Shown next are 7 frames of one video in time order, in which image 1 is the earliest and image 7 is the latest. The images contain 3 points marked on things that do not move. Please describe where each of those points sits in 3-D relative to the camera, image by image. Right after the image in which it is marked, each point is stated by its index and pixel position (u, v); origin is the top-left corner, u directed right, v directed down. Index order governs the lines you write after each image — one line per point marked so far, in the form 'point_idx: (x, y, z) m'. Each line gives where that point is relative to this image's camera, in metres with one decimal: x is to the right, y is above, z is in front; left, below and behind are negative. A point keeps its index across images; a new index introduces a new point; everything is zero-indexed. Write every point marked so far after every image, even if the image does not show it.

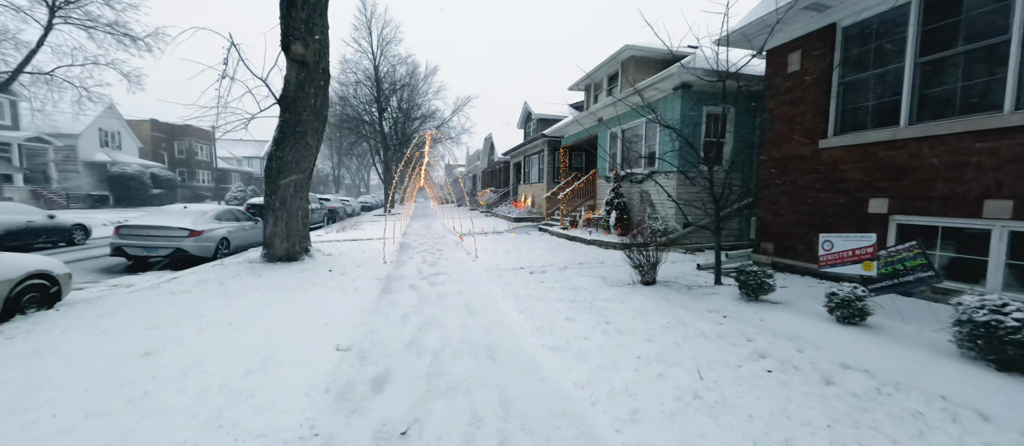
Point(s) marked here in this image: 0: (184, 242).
0: (-7.3, -0.4, +7.6) m
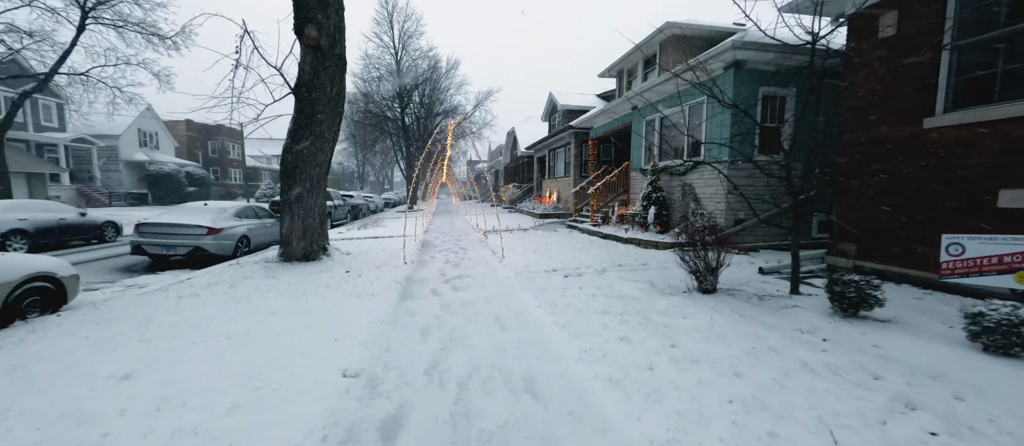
0: (-6.6, -0.4, +7.4) m
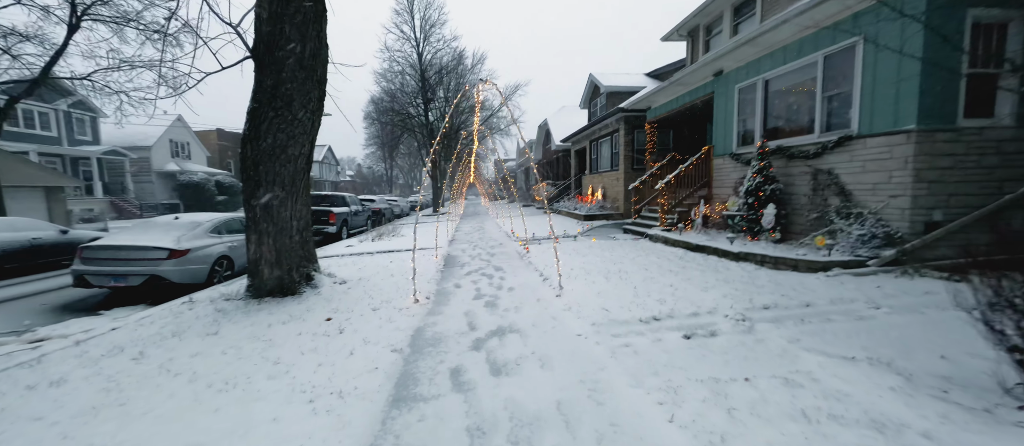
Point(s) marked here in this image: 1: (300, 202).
0: (-5.8, -0.7, +5.7) m
1: (-3.0, +0.3, +4.8) m
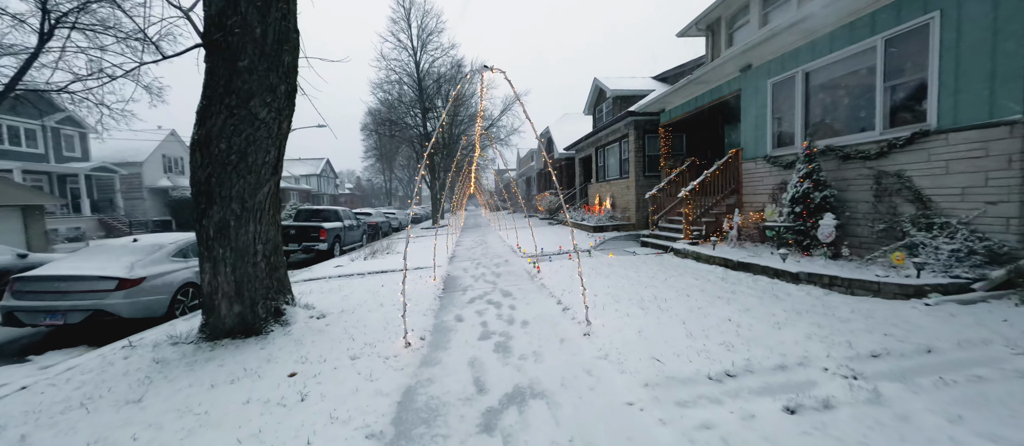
0: (-5.6, -1.1, +4.8) m
1: (-2.8, 0.0, +4.0) m
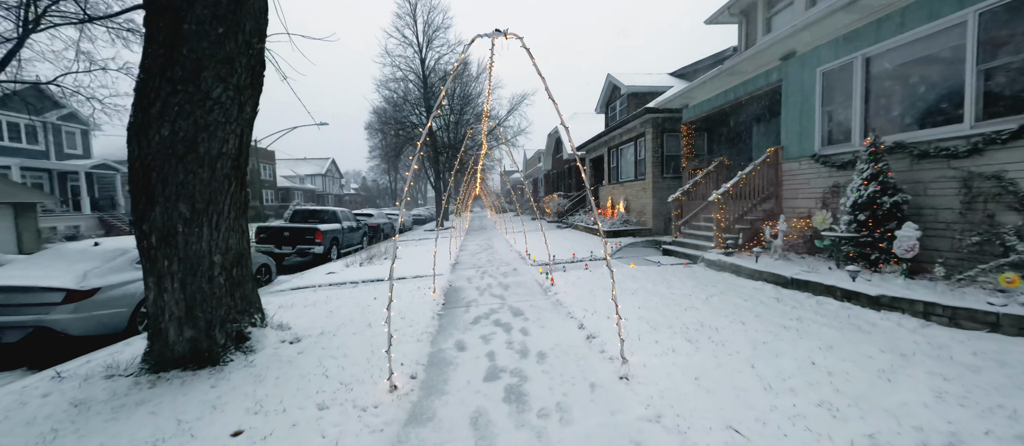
0: (-5.4, -1.1, +4.1) m
1: (-2.7, 0.0, +3.2) m
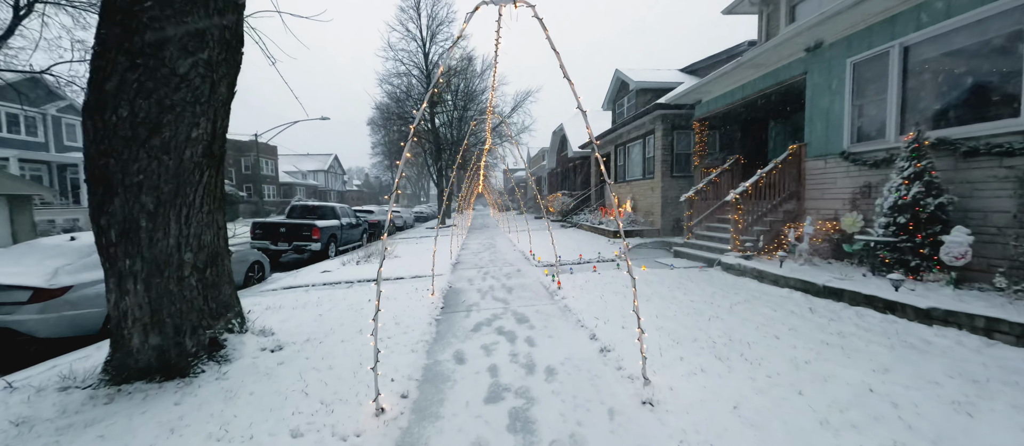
0: (-5.4, -1.0, +3.8) m
1: (-2.7, 0.0, +2.9) m
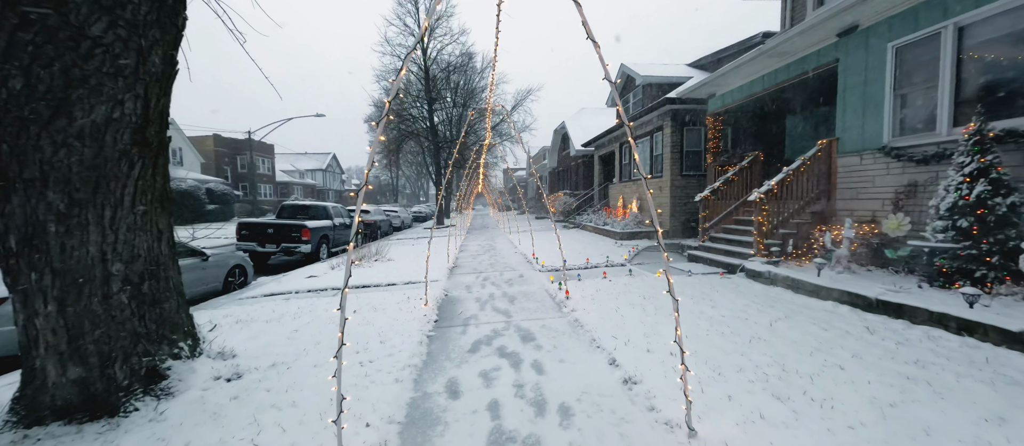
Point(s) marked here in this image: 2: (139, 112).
0: (-5.4, -1.0, +3.2) m
1: (-2.6, 0.0, +2.3) m
2: (-2.4, +0.7, +2.3) m
